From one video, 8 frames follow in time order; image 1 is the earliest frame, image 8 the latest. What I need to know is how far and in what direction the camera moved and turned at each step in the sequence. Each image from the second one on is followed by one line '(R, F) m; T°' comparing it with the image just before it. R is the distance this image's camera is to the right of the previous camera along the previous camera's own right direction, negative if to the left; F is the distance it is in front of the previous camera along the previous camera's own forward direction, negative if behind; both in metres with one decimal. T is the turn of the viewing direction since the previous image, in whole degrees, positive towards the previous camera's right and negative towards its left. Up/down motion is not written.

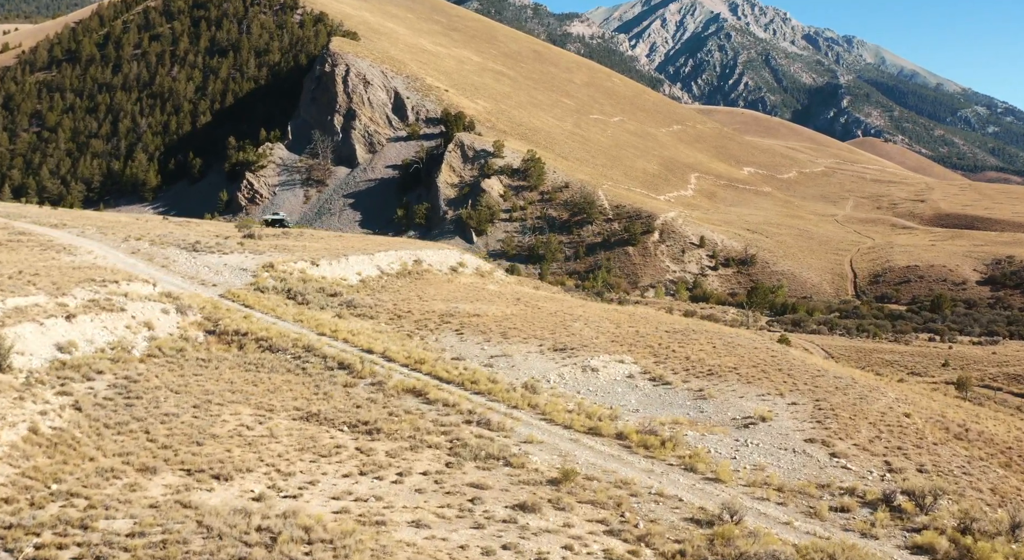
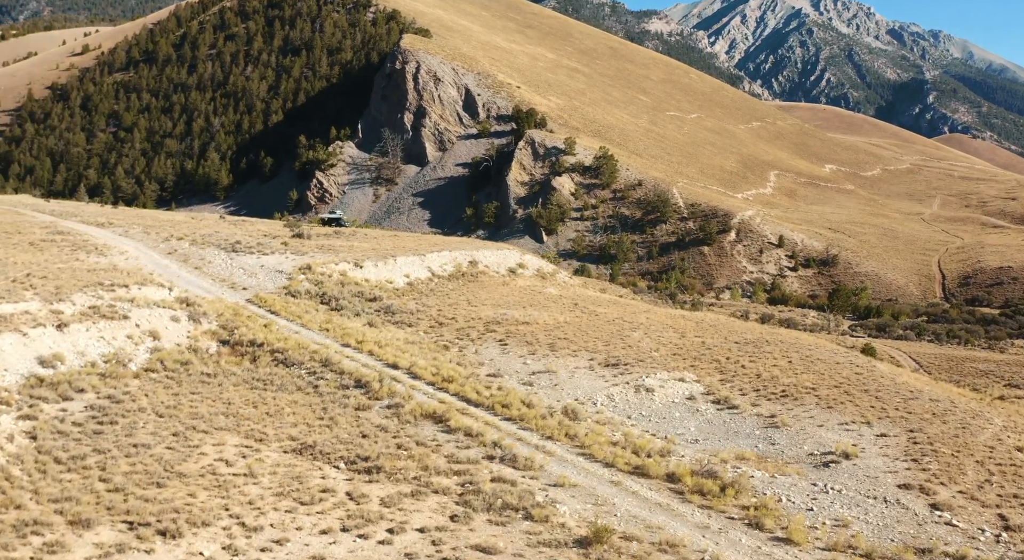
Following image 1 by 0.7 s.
(+0.6, +2.7) m; -4°
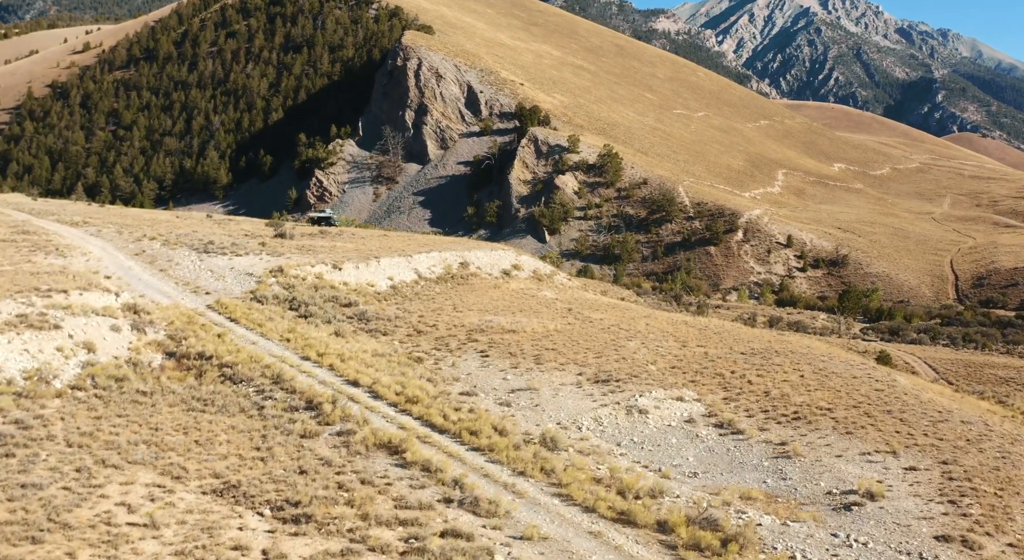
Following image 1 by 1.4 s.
(+0.5, +2.2) m; 0°
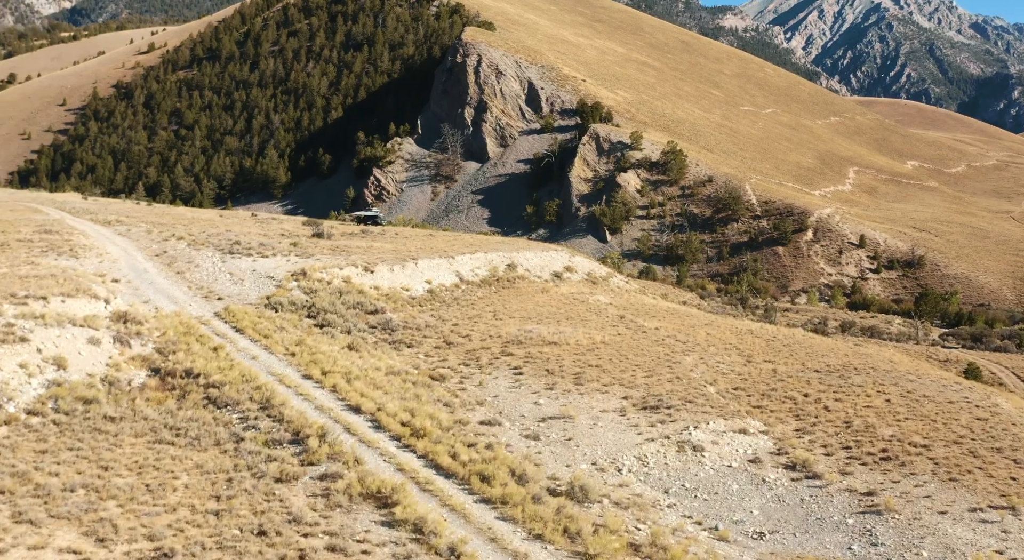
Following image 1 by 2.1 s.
(+0.4, +2.7) m; -3°
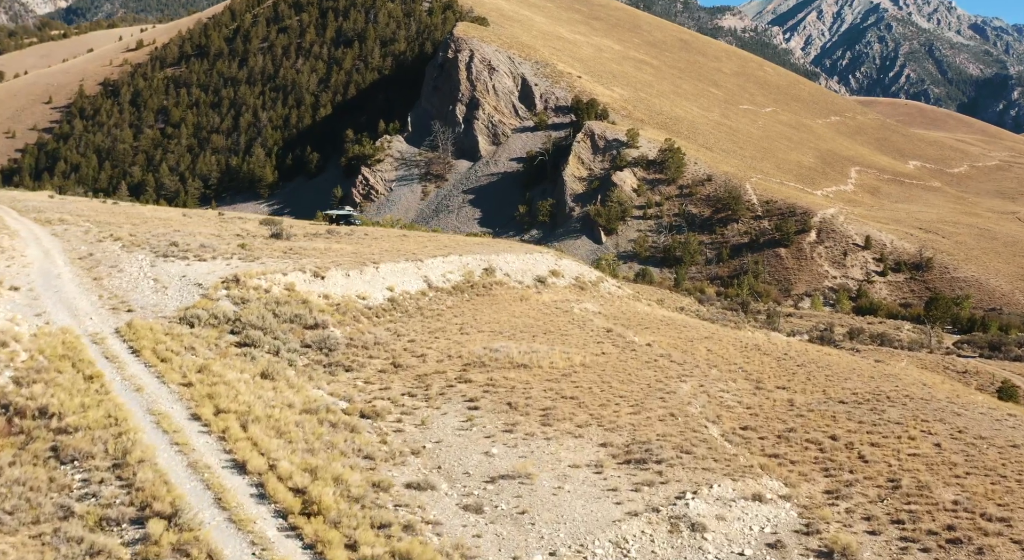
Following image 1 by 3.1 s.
(+0.6, +3.6) m; 0°
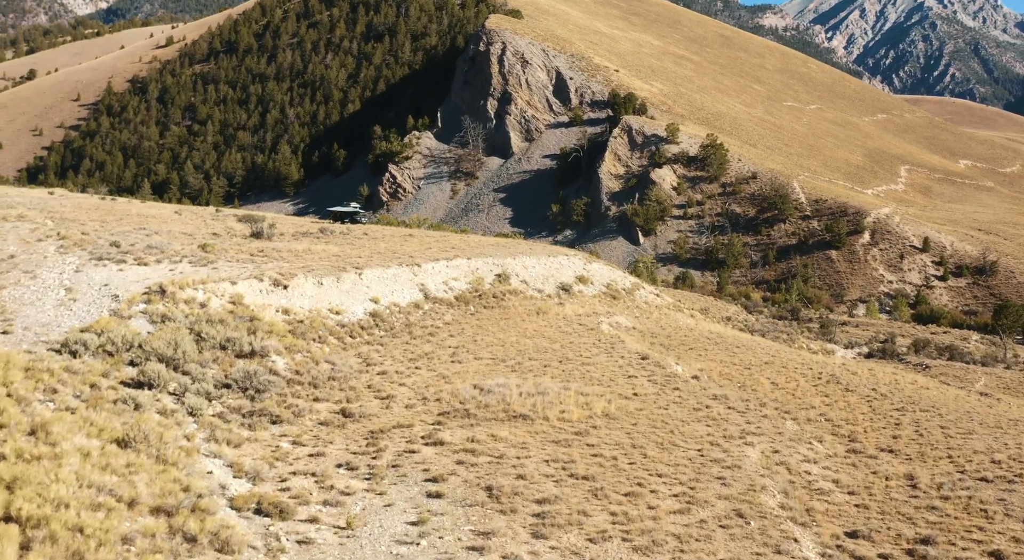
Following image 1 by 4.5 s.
(+0.5, +5.0) m; -2°
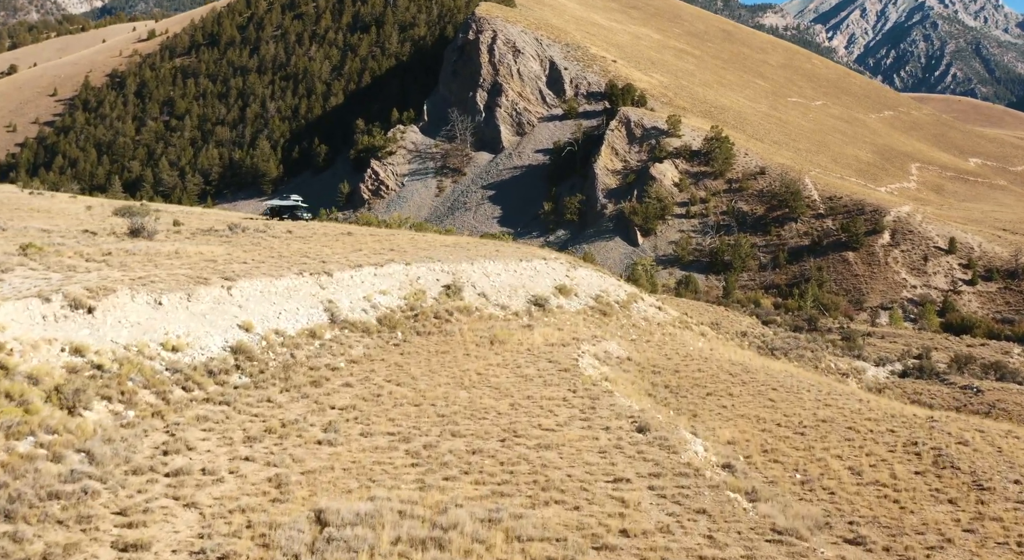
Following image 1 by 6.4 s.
(+0.8, +6.9) m; 0°
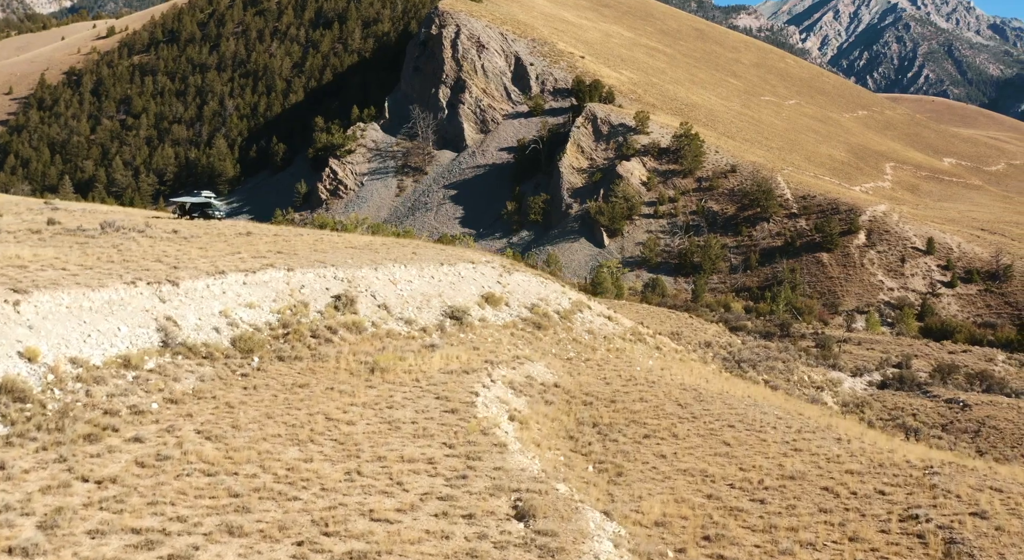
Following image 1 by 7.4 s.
(+1.0, +3.5) m; +1°
